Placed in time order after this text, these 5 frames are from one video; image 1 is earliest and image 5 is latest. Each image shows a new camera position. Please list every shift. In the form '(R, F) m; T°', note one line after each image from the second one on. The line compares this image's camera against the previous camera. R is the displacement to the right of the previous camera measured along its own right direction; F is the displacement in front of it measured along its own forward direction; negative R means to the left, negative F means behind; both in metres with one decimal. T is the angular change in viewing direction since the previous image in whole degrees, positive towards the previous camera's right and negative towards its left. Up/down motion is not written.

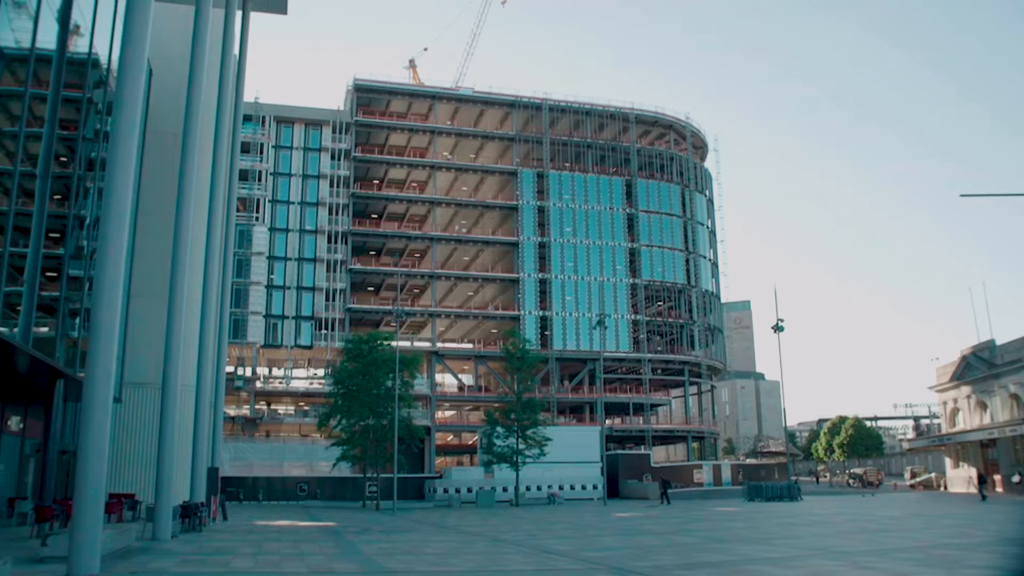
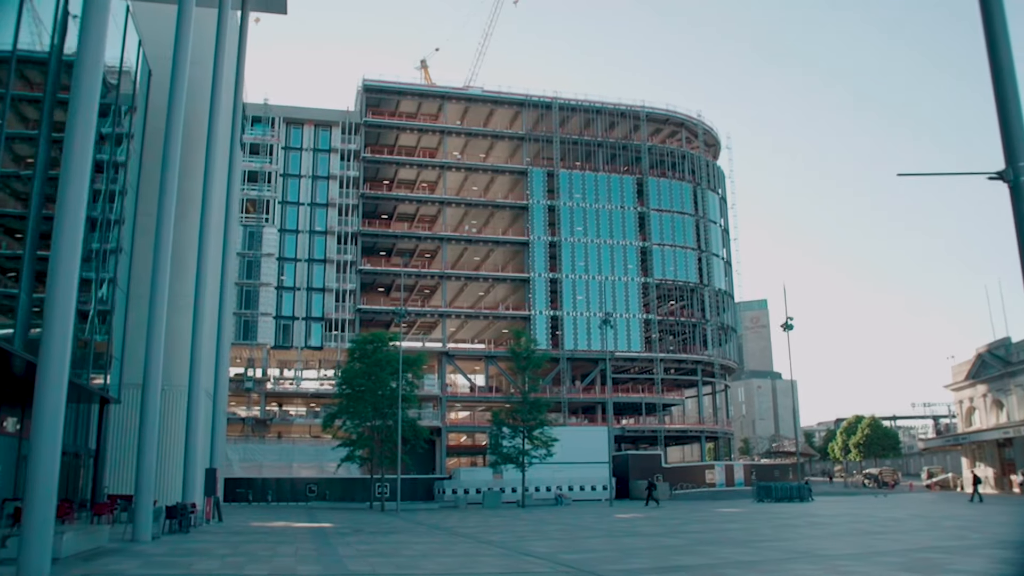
(+0.7, +0.4) m; -1°
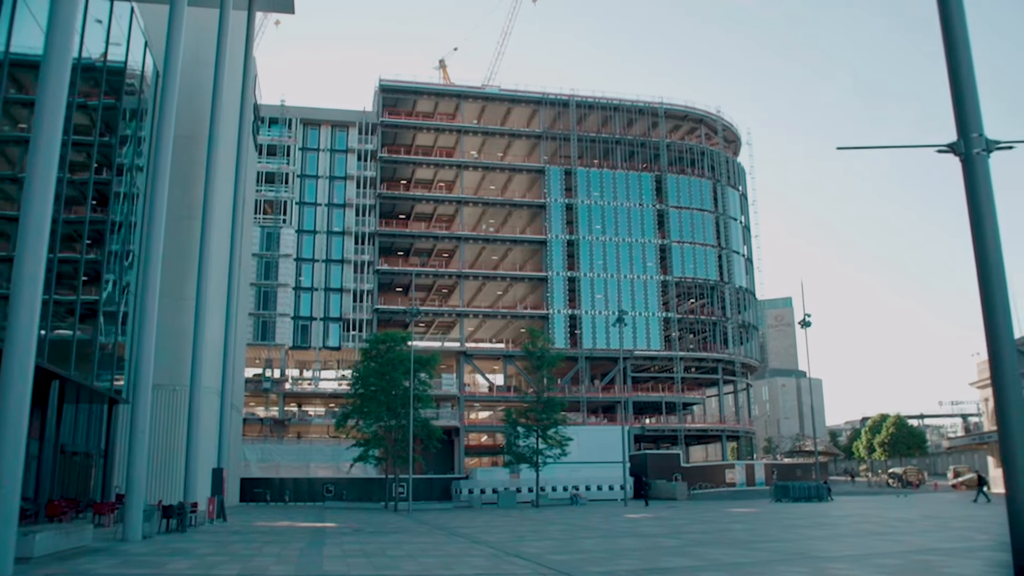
(+0.6, +0.3) m; -2°
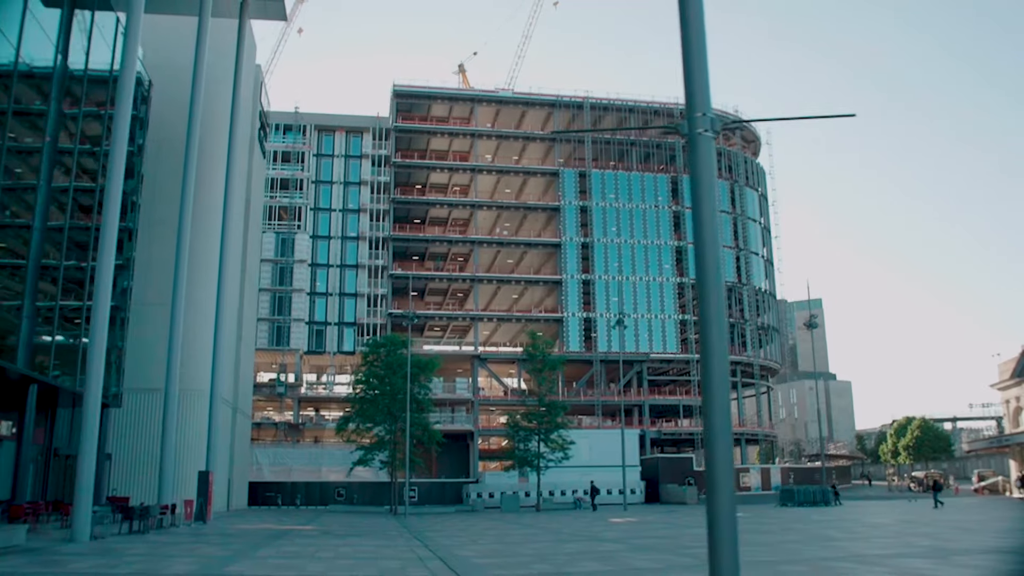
(+1.7, +0.2) m; -2°
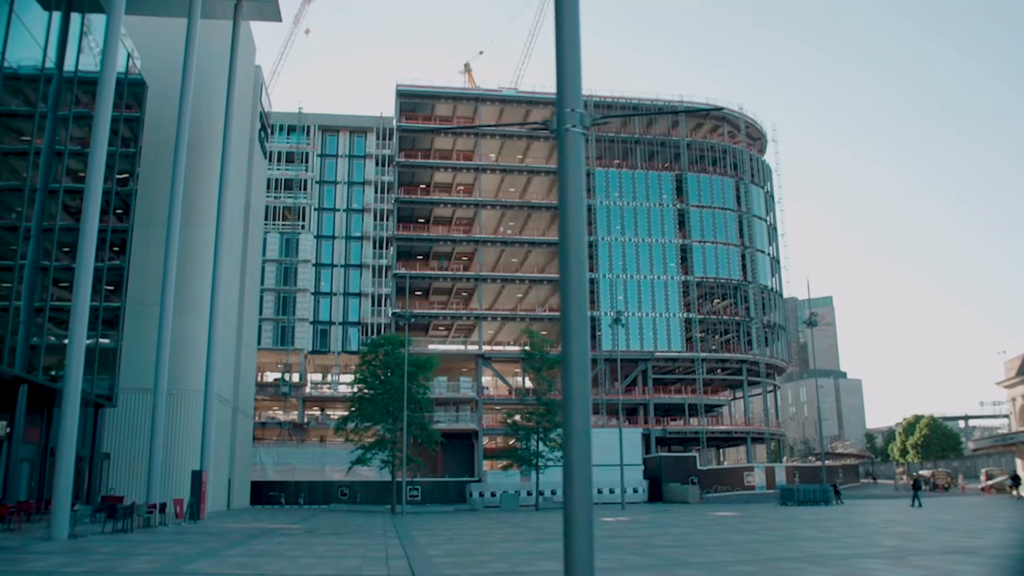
(+0.7, 0.0) m; -1°
